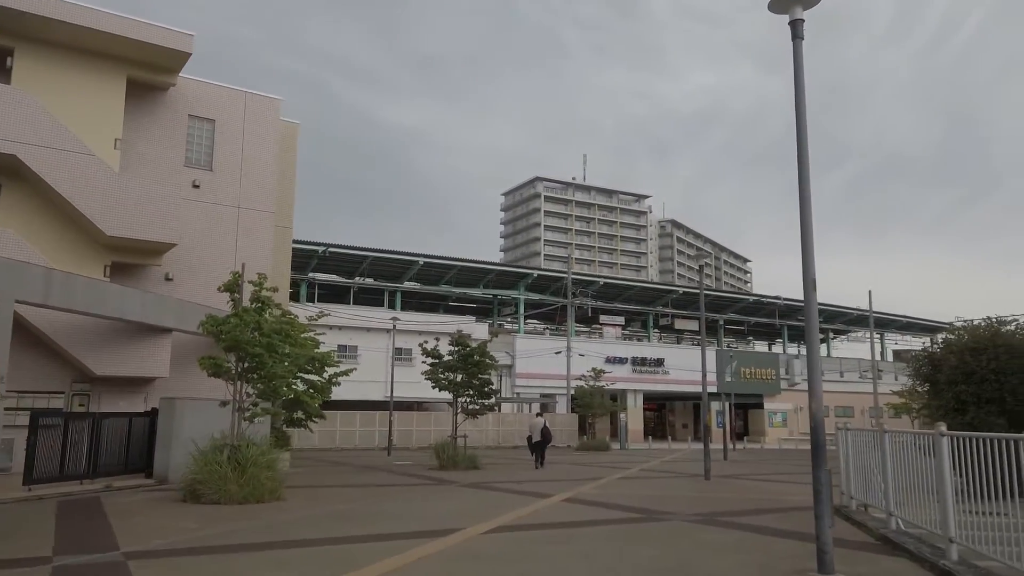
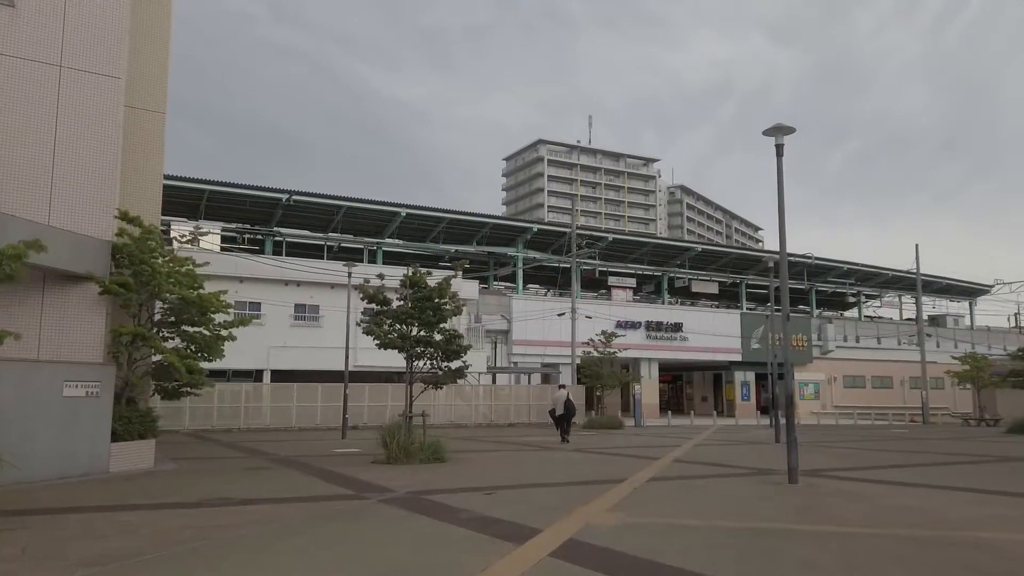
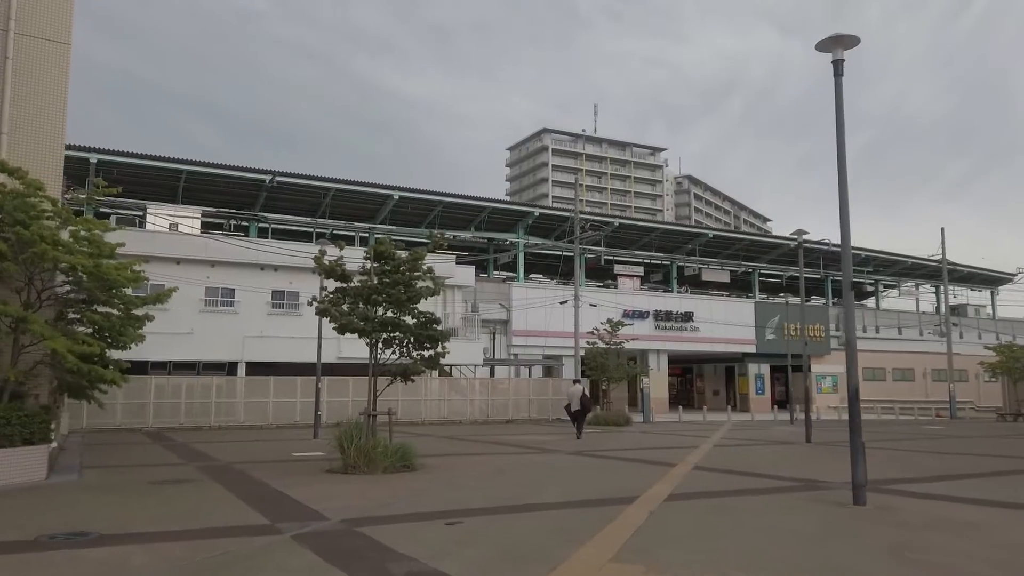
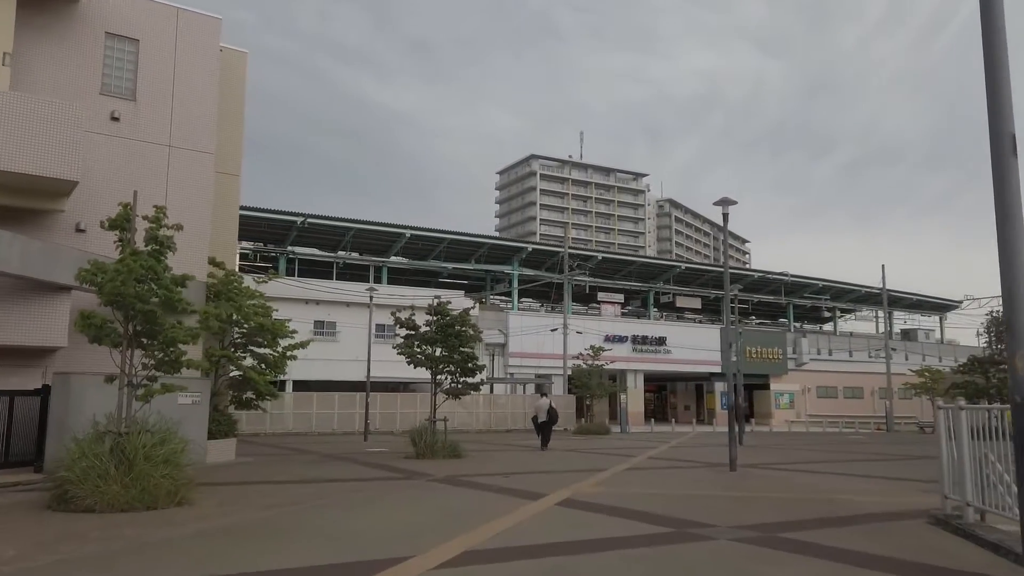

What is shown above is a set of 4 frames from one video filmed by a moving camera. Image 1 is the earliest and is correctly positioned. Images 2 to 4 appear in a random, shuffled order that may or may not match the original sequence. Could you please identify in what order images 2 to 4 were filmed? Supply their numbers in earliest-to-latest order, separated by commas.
4, 2, 3
